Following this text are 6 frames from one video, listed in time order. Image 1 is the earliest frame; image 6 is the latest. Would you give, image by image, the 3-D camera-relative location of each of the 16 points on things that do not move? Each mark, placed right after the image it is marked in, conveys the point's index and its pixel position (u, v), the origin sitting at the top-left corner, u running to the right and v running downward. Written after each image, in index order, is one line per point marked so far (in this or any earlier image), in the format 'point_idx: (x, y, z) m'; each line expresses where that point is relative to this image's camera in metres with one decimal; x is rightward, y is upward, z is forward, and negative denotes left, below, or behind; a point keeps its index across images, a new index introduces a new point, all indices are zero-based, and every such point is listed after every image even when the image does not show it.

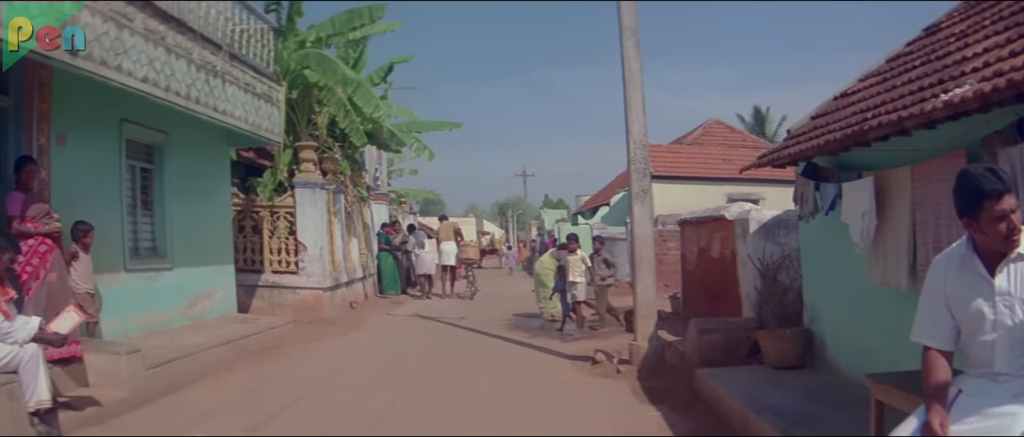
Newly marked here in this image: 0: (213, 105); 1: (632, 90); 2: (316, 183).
0: (-3.1, +1.2, +8.0) m
1: (+1.2, +1.3, +7.9) m
2: (-2.8, +0.5, +10.8) m
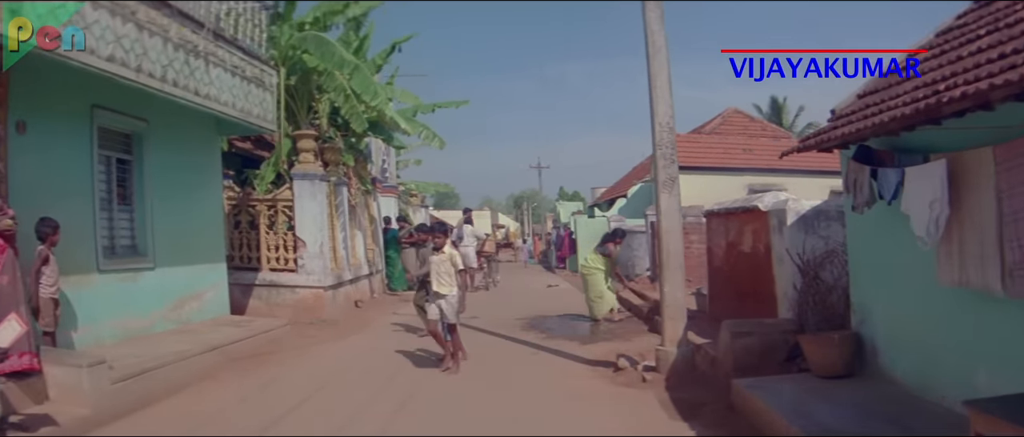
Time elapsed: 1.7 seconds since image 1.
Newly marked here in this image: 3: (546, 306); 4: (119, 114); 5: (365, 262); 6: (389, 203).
0: (-3.0, +1.2, +7.2) m
1: (+1.3, +1.4, +7.1) m
2: (-2.6, +0.6, +10.0) m
3: (+0.6, -1.5, +13.3) m
4: (-3.7, +1.0, +7.2) m
5: (-2.5, -0.7, +13.0) m
6: (-2.7, +0.3, +16.8) m
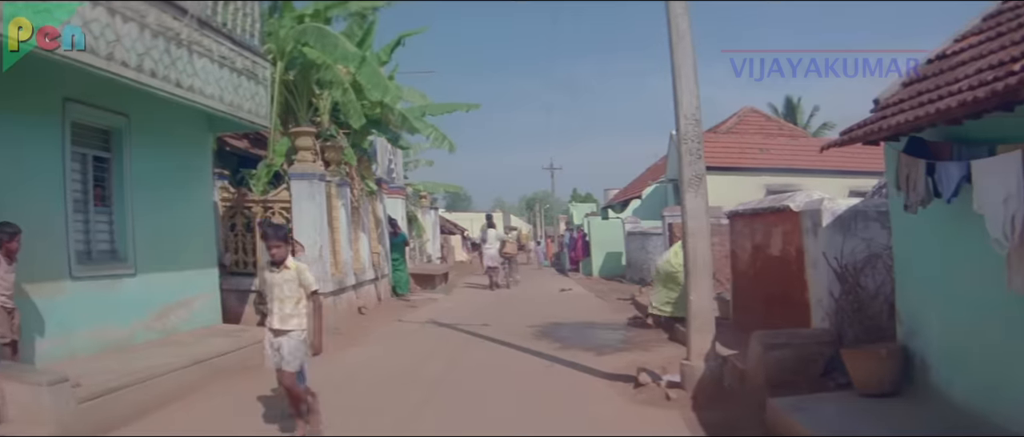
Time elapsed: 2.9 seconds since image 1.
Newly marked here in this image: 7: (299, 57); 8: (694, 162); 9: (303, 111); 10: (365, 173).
0: (-2.9, +1.2, +6.7) m
1: (+1.4, +1.4, +6.4) m
2: (-2.4, +0.6, +9.5) m
3: (+0.8, -1.5, +12.7) m
4: (-3.6, +1.0, +6.7) m
5: (-2.3, -0.8, +12.4) m
6: (-2.4, +0.3, +16.2) m
7: (-2.9, +2.2, +10.3) m
8: (+1.5, +0.5, +6.4) m
9: (-3.0, +1.5, +11.0) m
10: (-2.4, +0.8, +12.7) m
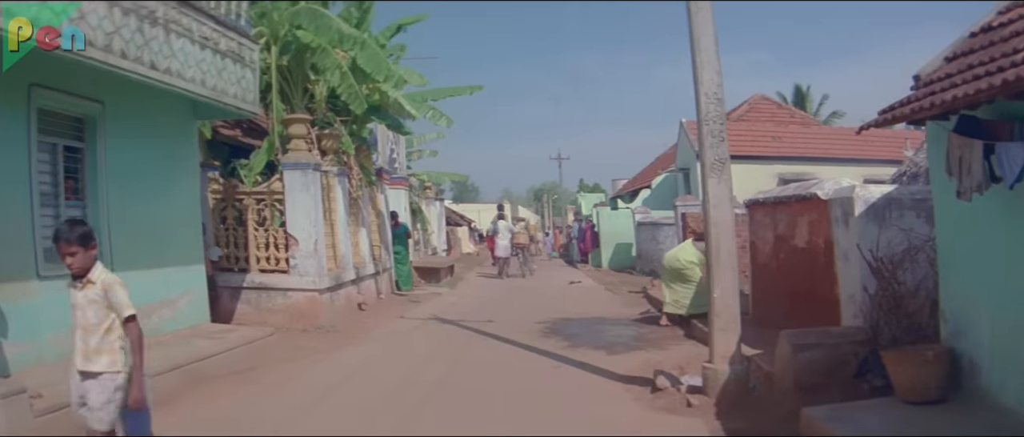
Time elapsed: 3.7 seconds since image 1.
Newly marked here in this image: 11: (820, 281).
0: (-2.9, +1.3, +6.1) m
1: (+1.4, +1.5, +5.8) m
2: (-2.4, +0.6, +8.9) m
3: (+0.9, -1.4, +12.1) m
4: (-3.6, +1.0, +6.1) m
5: (-2.2, -0.7, +11.9) m
6: (-2.3, +0.5, +15.7) m
7: (-2.8, +2.3, +9.8) m
8: (+1.6, +0.6, +5.8) m
9: (-2.9, +1.6, +10.5) m
10: (-2.3, +0.9, +12.1) m
11: (+3.2, -0.6, +7.9) m
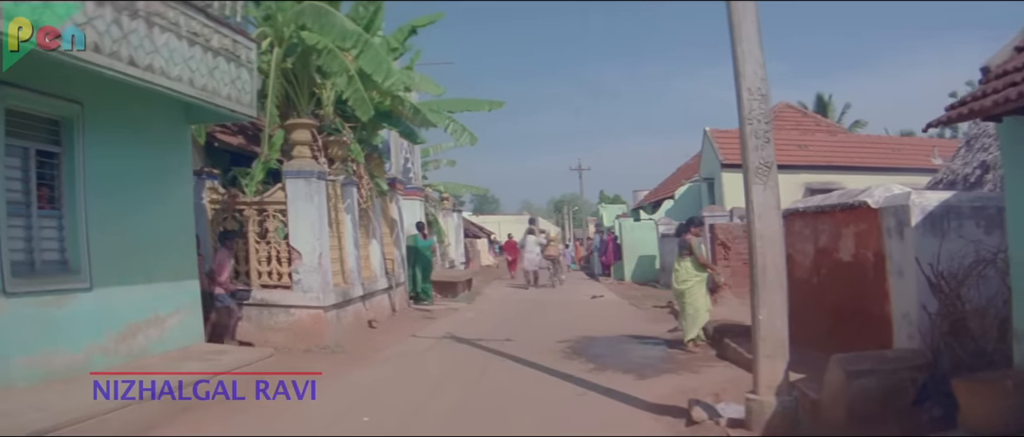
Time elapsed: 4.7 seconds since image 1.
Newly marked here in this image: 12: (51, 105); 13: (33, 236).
0: (-2.8, +1.2, +5.6) m
1: (+1.6, +1.4, +5.2) m
2: (-2.2, +0.5, +8.4) m
3: (+1.2, -1.6, +11.4) m
4: (-3.5, +0.9, +5.6) m
5: (-1.9, -0.8, +11.3) m
6: (-1.9, +0.2, +15.1) m
7: (-2.6, +2.1, +9.2) m
8: (+1.7, +0.5, +5.2) m
9: (-2.7, +1.5, +9.9) m
10: (-2.1, +0.7, +11.6) m
11: (+3.3, -0.7, +7.2) m
12: (-3.5, +0.9, +5.8) m
13: (-3.5, -0.1, +5.6) m
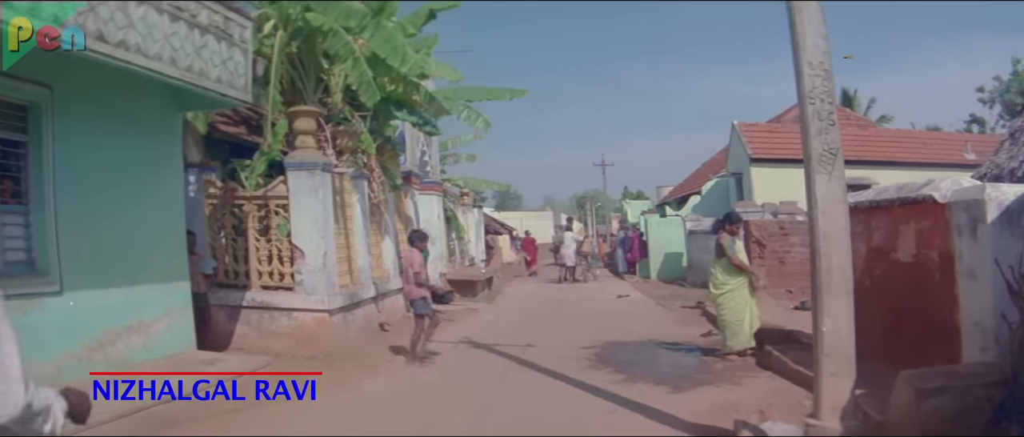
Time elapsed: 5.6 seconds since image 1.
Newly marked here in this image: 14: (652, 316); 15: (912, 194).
0: (-2.6, +1.2, +4.9) m
1: (+1.7, +1.4, +4.4) m
2: (-2.0, +0.6, +7.7) m
3: (+1.5, -1.5, +10.7) m
4: (-3.4, +0.9, +5.0) m
5: (-1.6, -0.8, +10.6) m
6: (-1.5, +0.3, +14.4) m
7: (-2.3, +2.2, +8.6) m
8: (+1.8, +0.5, +4.4) m
9: (-2.4, +1.5, +9.3) m
10: (-1.8, +0.8, +10.9) m
11: (+3.5, -0.7, +6.4) m
12: (-3.3, +0.9, +5.2) m
13: (-3.4, -0.1, +5.0) m
14: (+2.2, -1.5, +12.0) m
15: (+3.4, +0.2, +6.6) m
